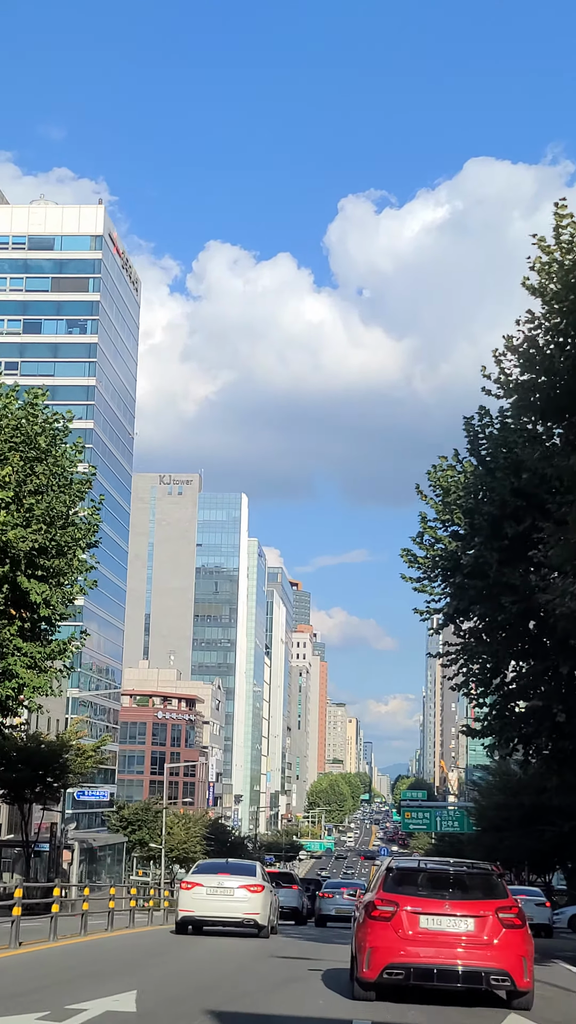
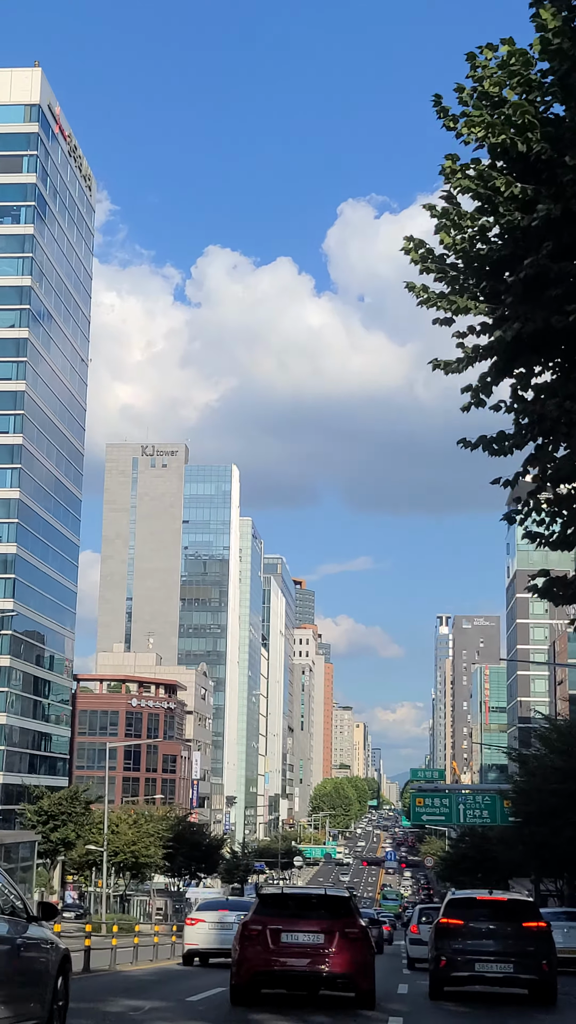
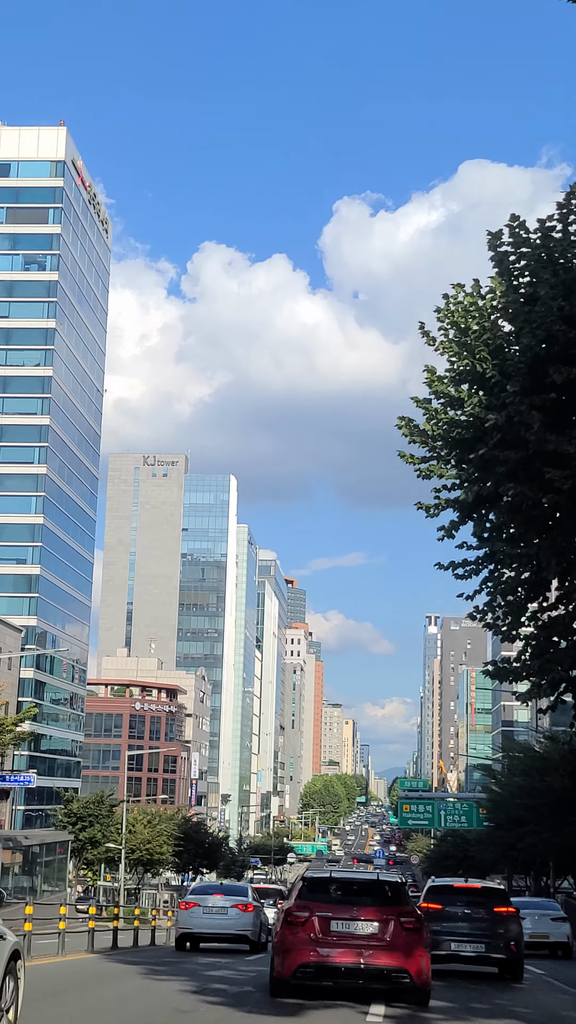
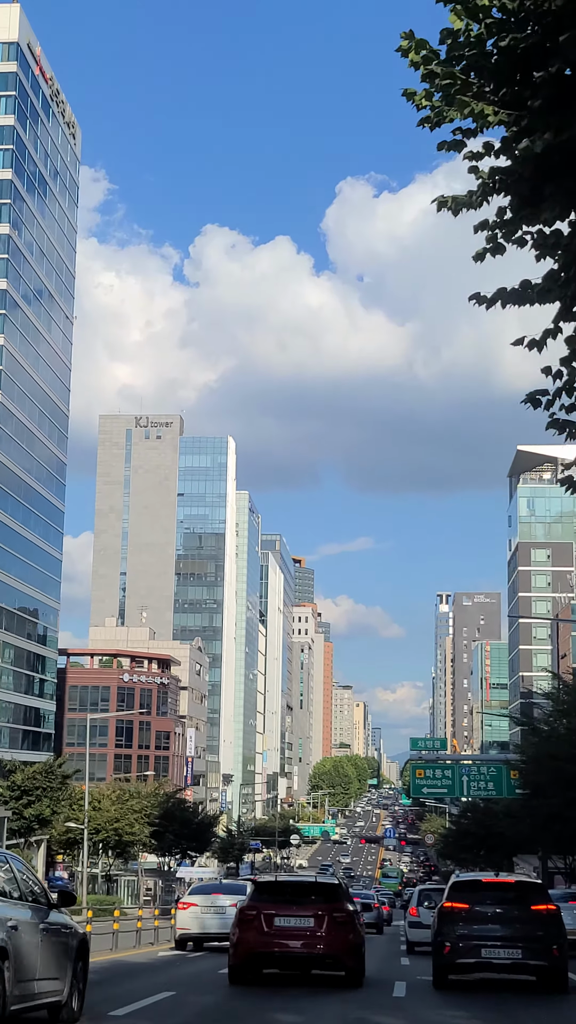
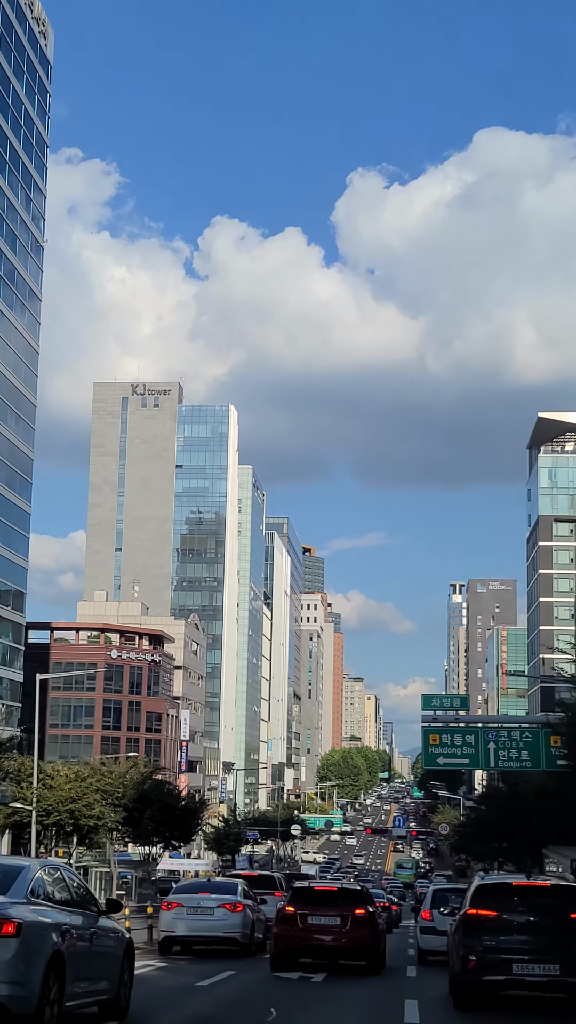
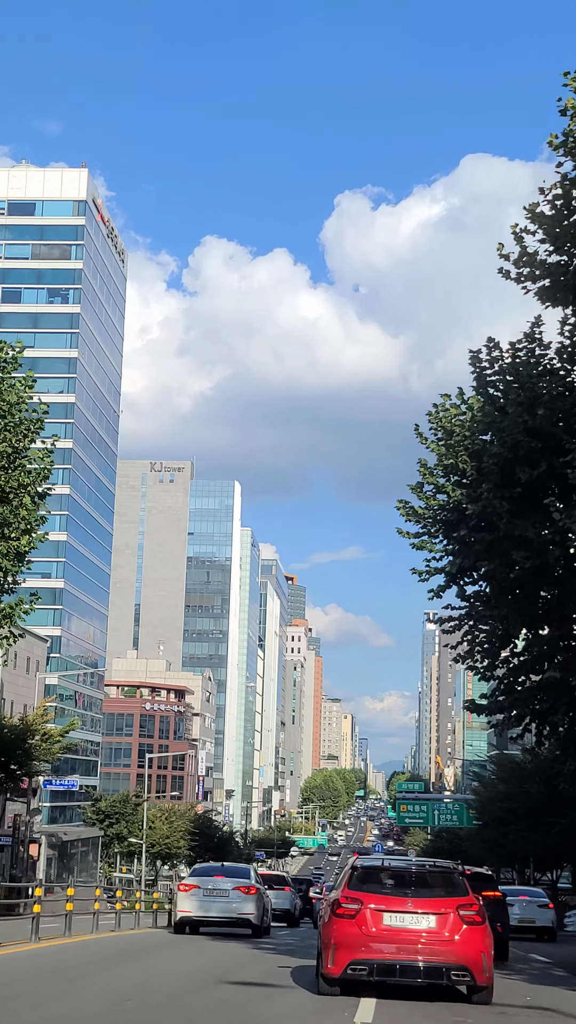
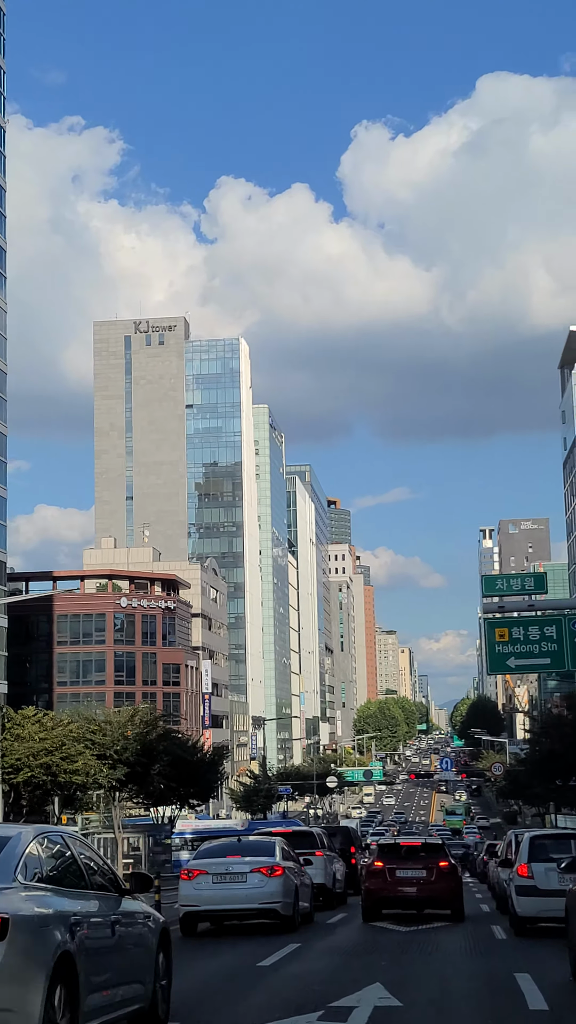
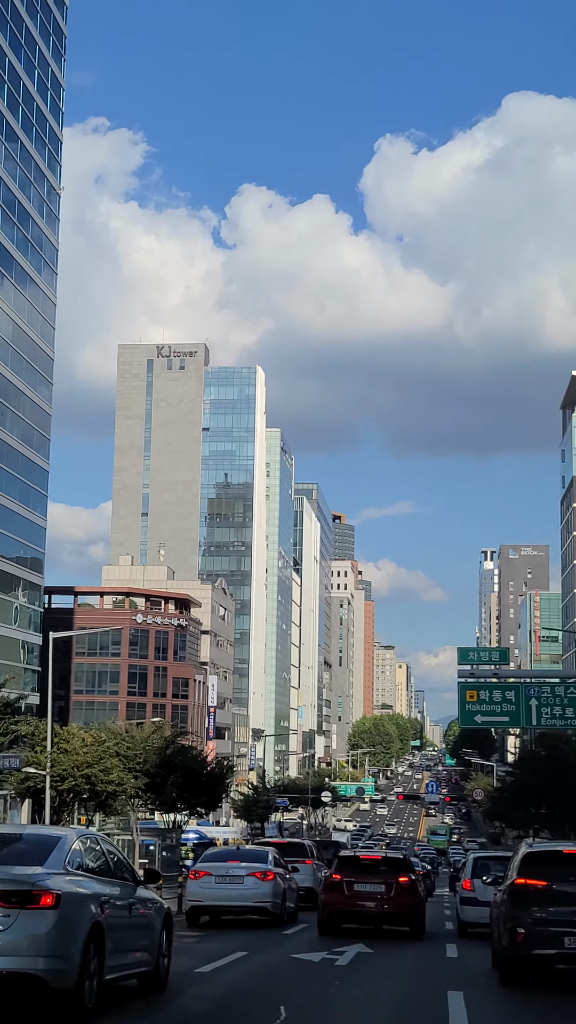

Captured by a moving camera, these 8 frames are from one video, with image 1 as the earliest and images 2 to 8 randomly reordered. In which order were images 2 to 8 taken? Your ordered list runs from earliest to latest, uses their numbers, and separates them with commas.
6, 3, 2, 4, 5, 8, 7
